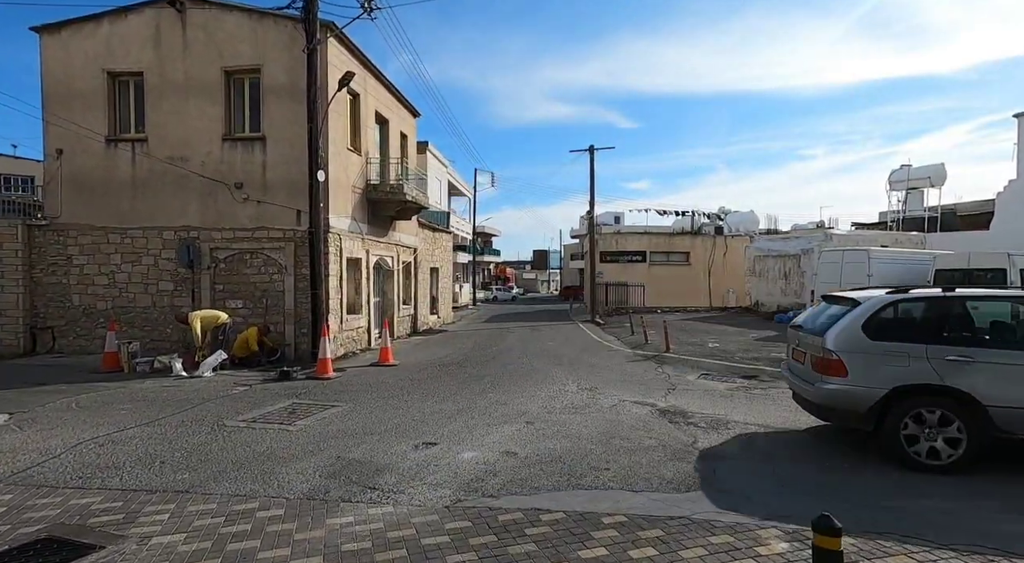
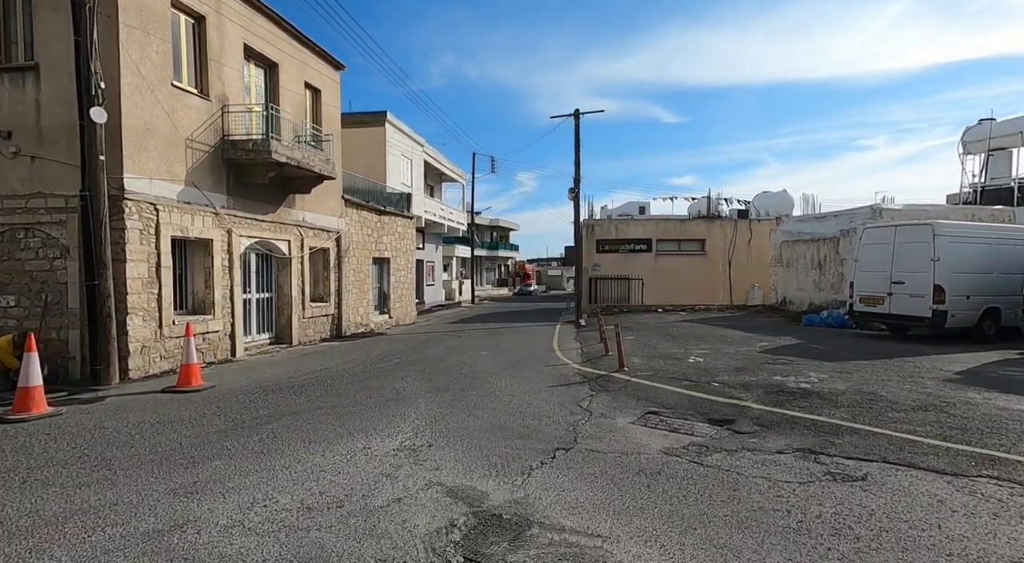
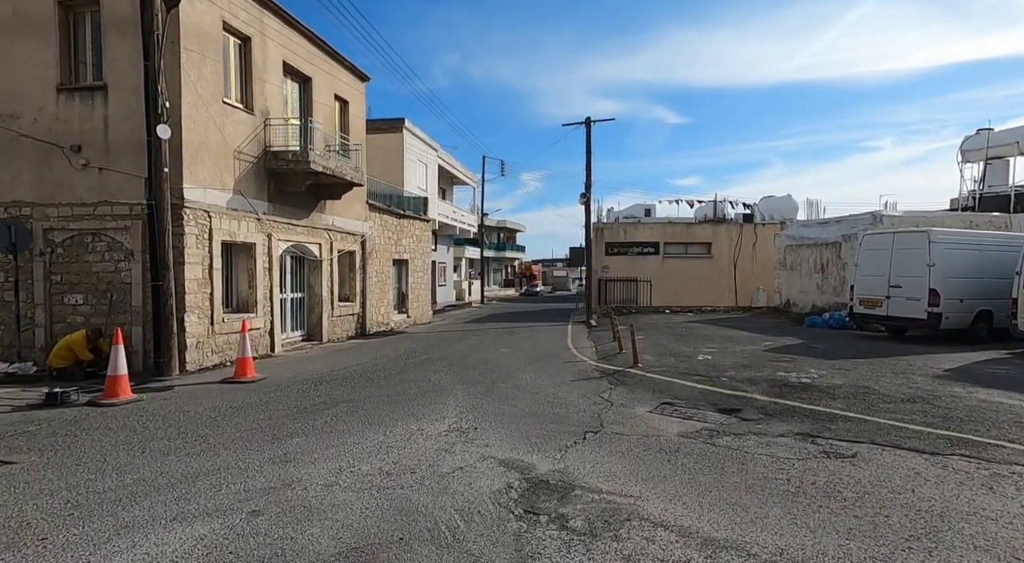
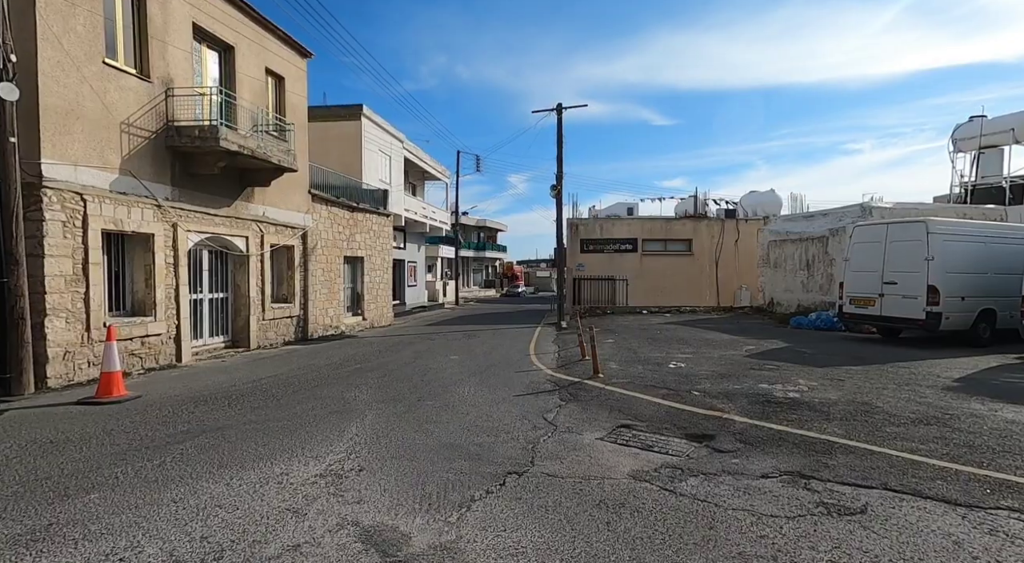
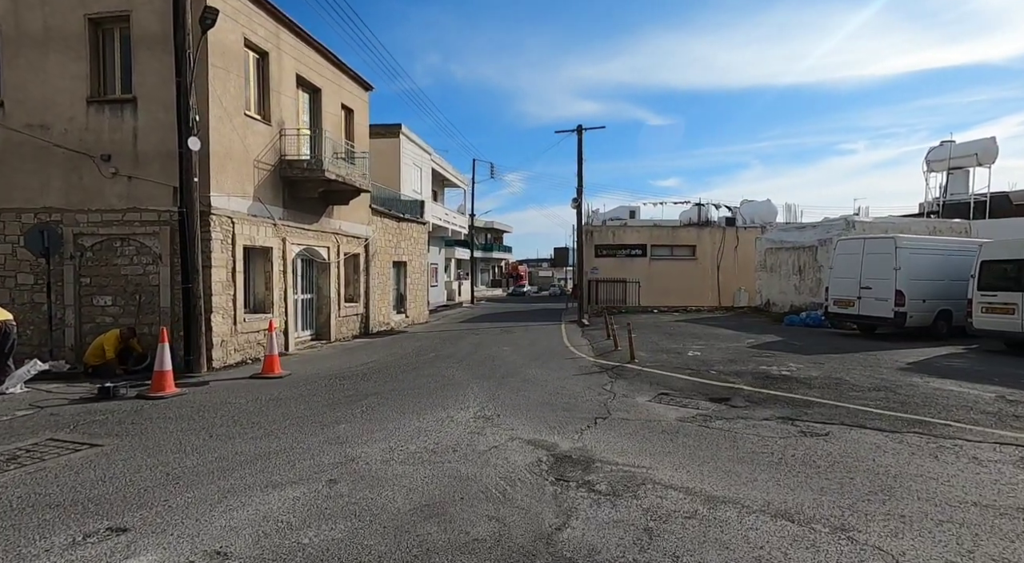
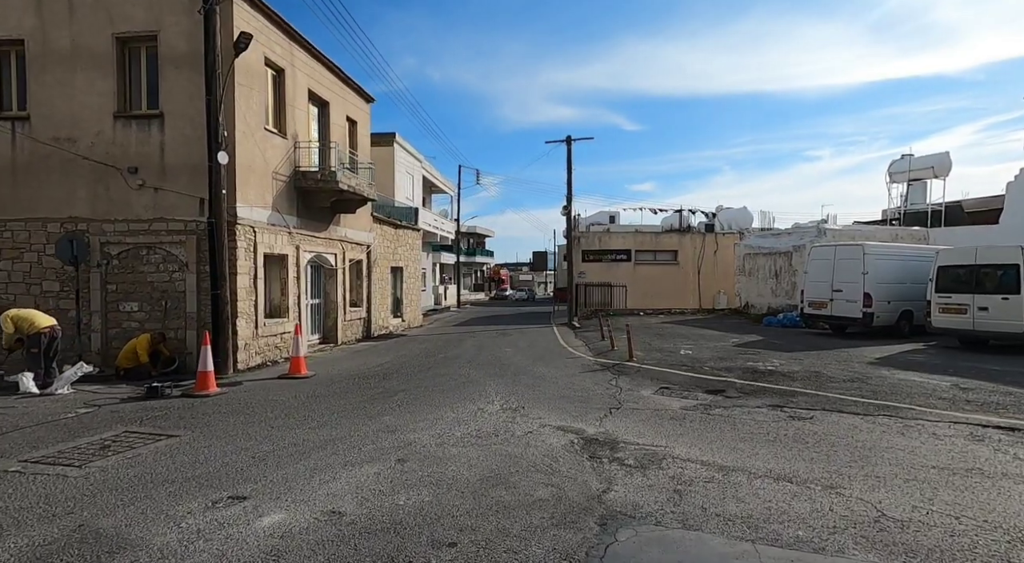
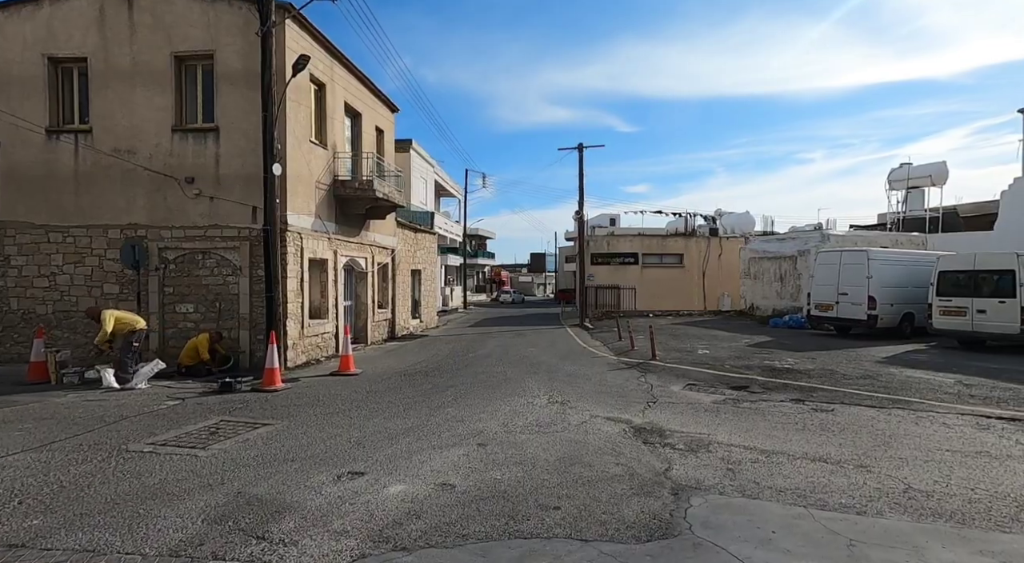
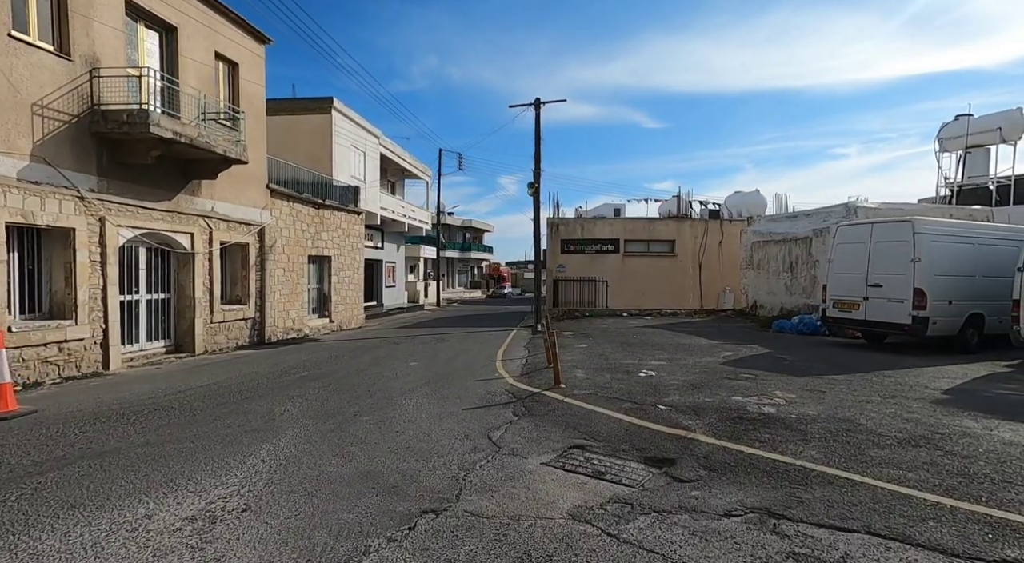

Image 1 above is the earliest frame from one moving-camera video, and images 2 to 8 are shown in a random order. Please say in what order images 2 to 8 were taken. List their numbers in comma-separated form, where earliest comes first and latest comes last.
7, 6, 5, 3, 2, 4, 8
